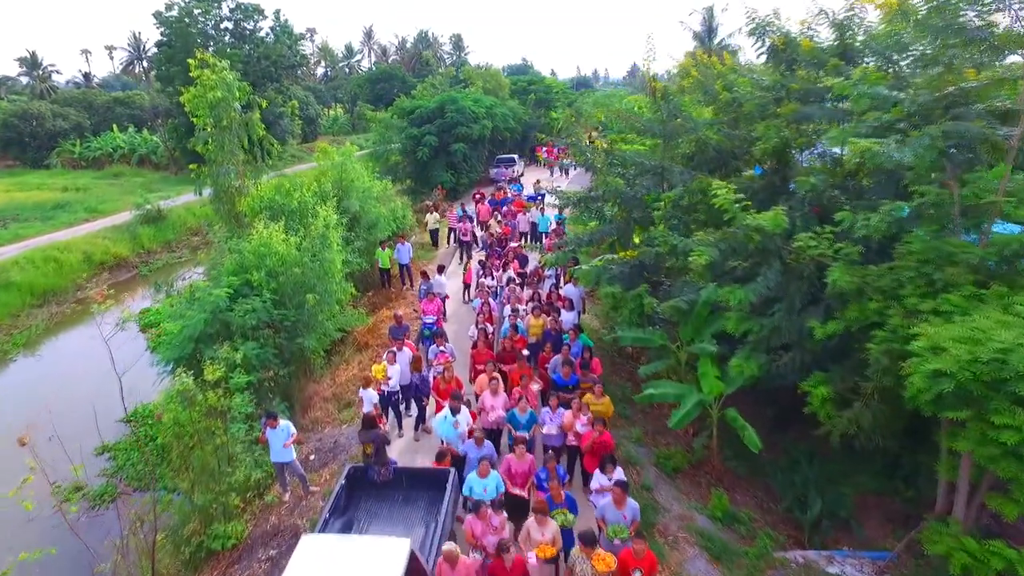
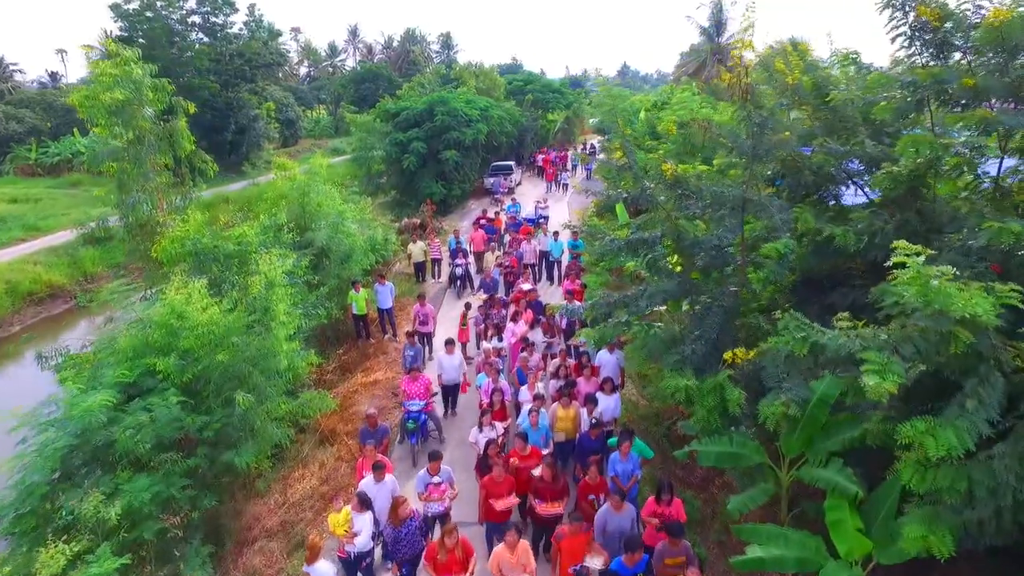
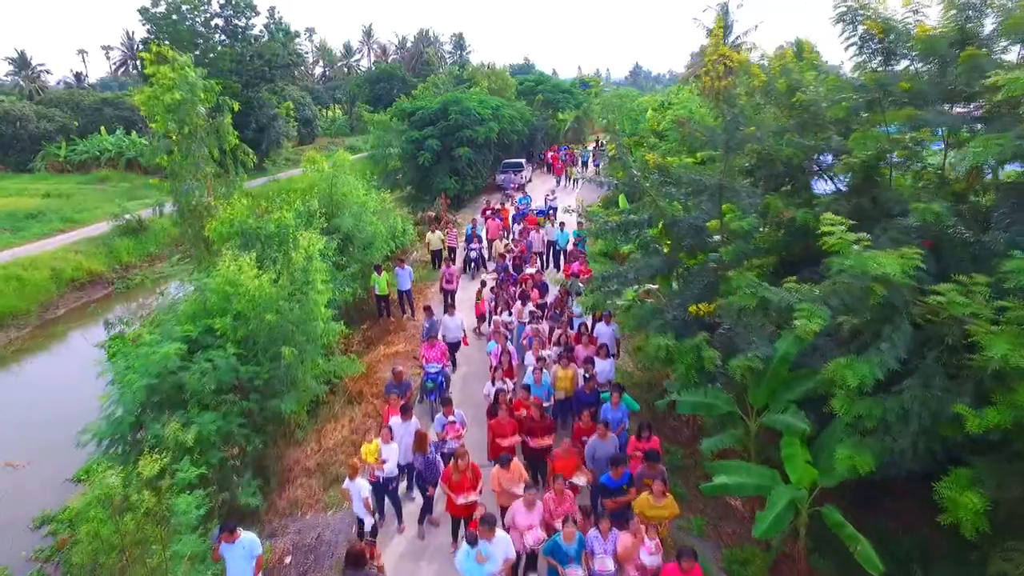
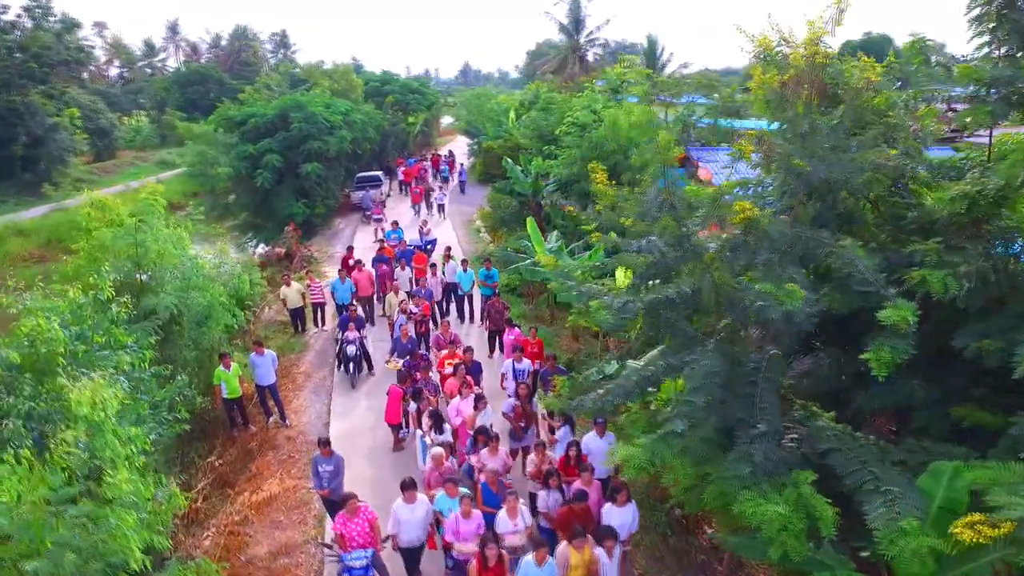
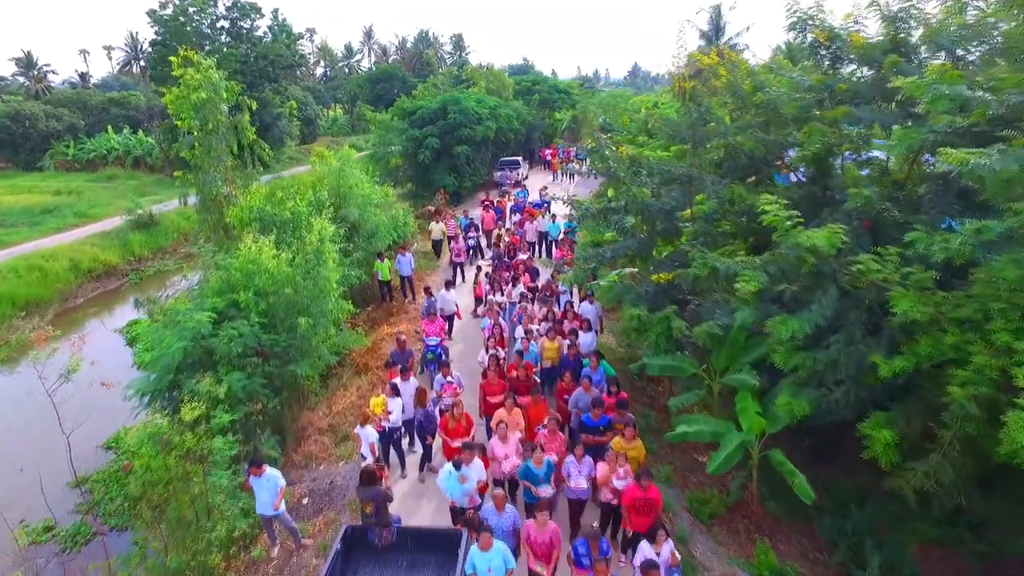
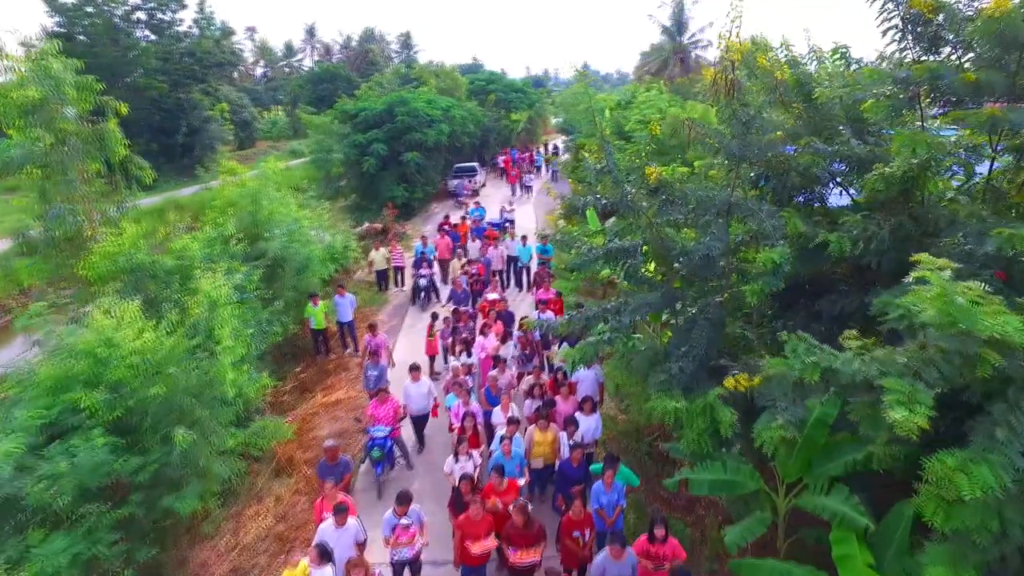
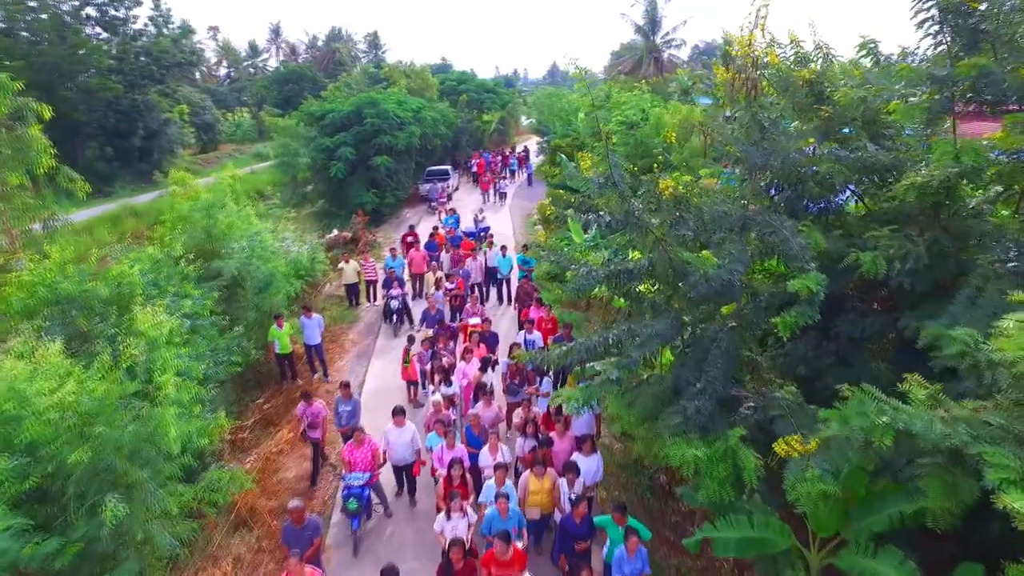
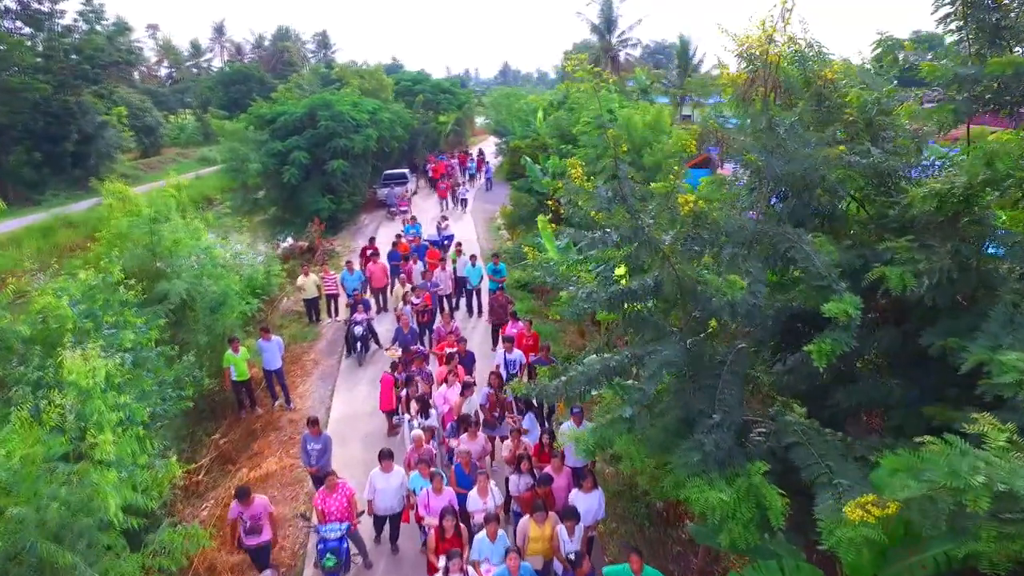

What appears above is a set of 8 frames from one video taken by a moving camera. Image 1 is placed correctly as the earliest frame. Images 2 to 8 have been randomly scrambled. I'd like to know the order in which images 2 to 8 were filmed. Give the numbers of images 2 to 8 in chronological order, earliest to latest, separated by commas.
5, 3, 2, 6, 7, 8, 4
